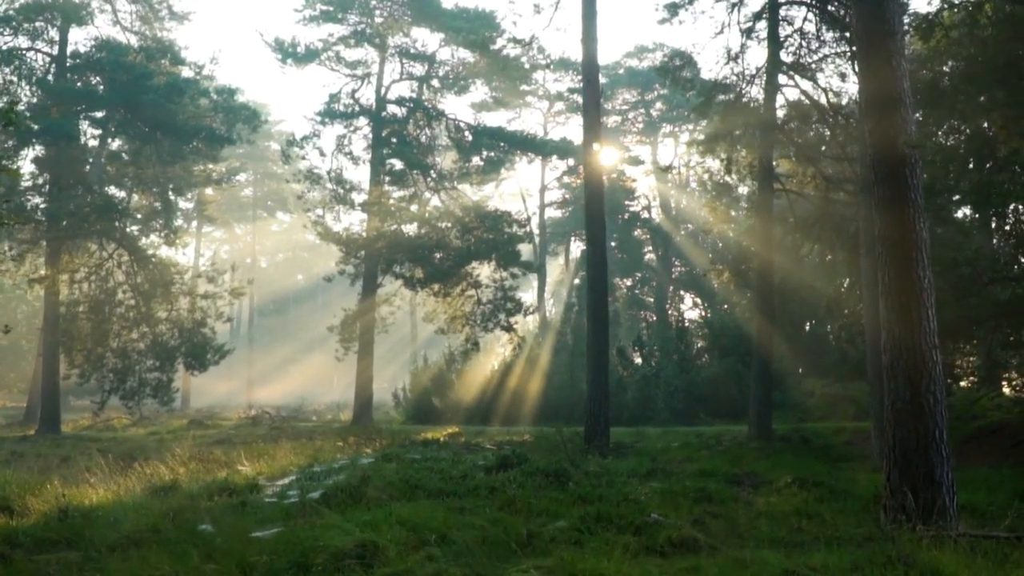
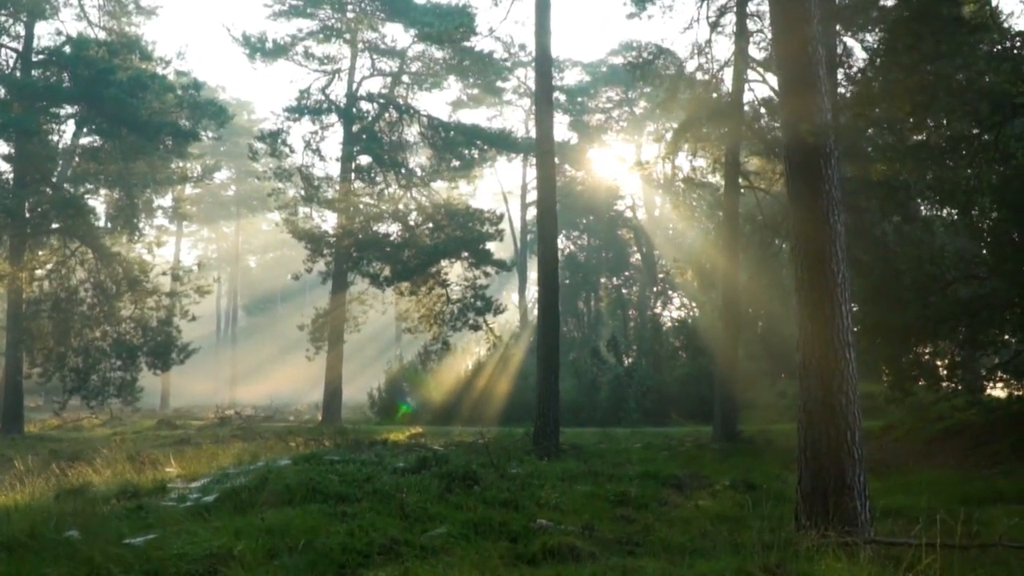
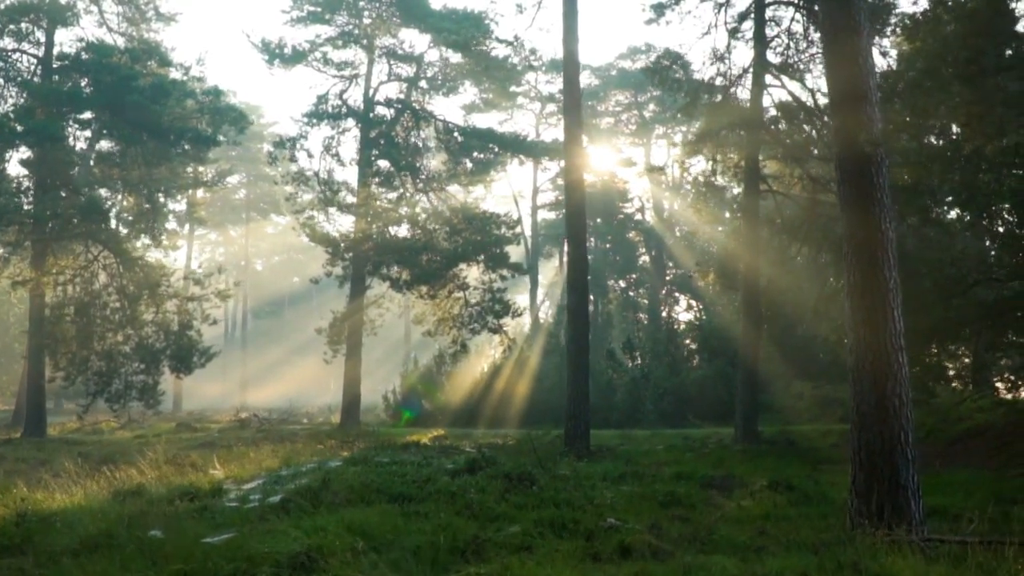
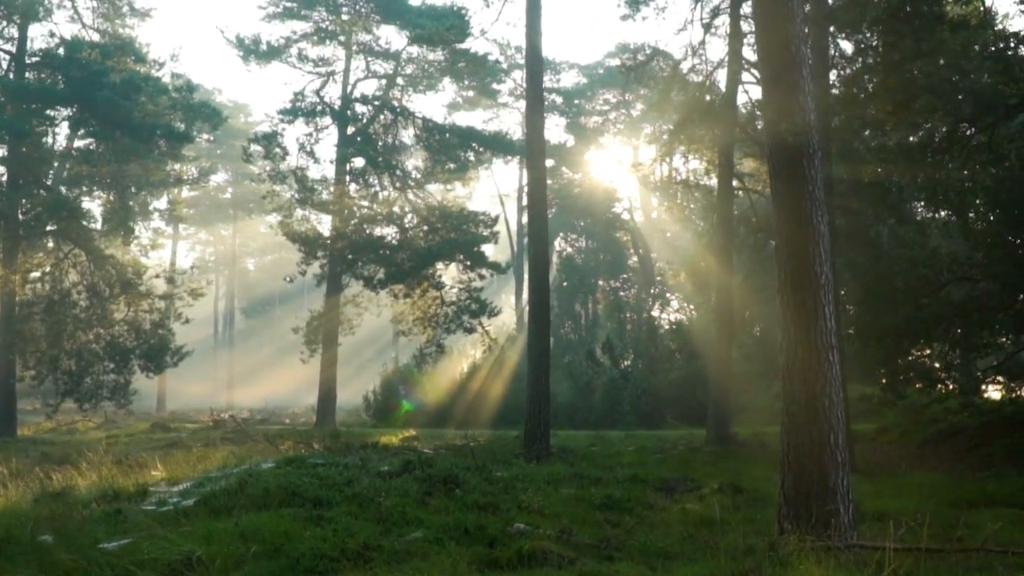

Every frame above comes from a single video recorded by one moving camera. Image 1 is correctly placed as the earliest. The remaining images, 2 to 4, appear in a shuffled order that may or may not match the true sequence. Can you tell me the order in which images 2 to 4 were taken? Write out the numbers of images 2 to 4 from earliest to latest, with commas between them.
3, 2, 4
